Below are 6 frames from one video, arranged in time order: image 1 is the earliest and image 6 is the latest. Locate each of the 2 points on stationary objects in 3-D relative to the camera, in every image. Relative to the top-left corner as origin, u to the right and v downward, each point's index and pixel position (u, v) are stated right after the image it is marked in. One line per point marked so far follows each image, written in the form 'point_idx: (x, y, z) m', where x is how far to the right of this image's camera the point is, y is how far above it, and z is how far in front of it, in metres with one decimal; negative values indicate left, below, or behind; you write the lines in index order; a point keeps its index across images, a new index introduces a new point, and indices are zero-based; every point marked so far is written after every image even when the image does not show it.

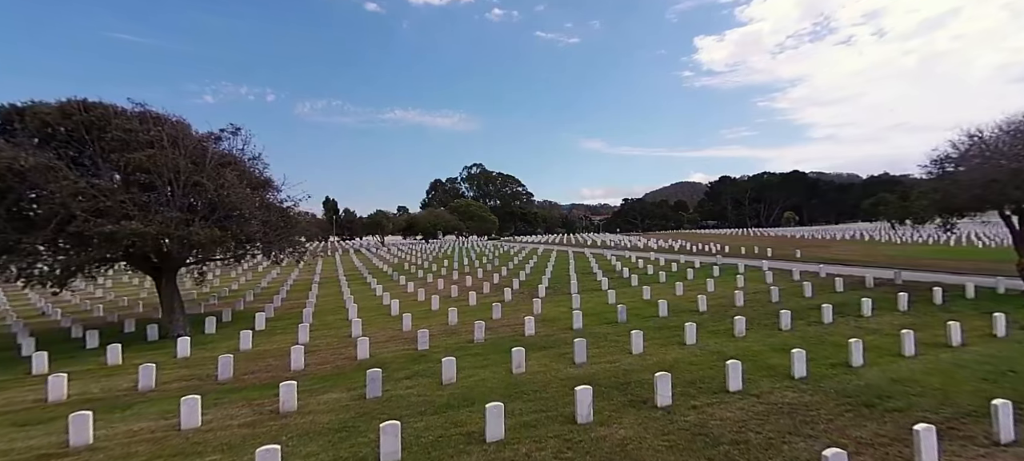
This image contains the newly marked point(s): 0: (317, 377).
0: (-3.5, -2.6, +9.2) m
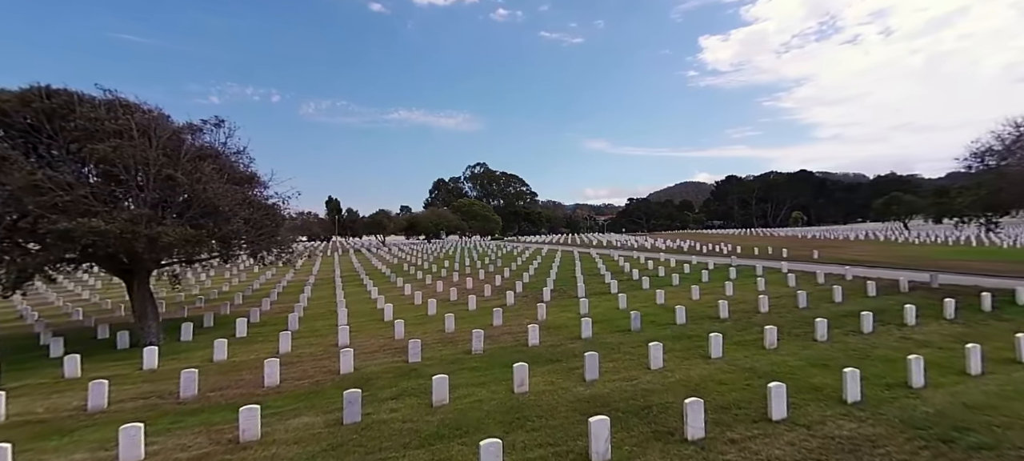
0: (-3.5, -2.6, +8.0) m
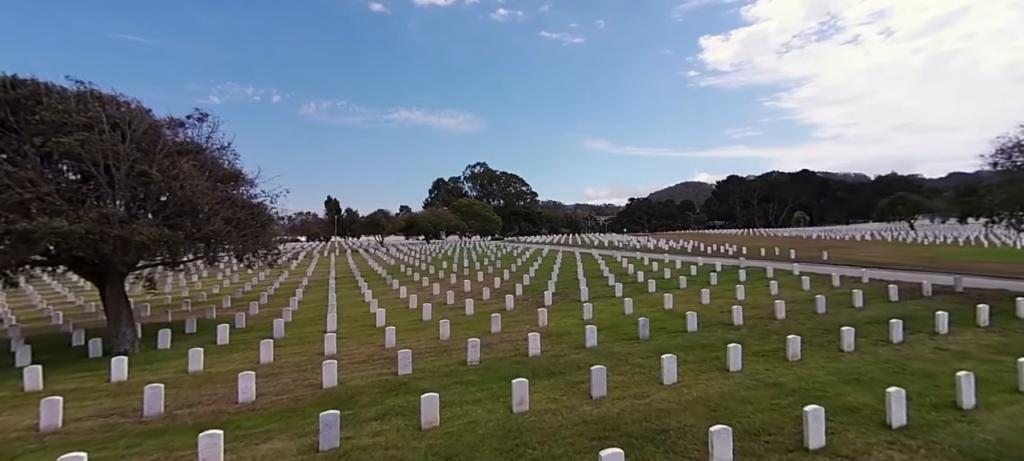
0: (-3.5, -2.6, +7.2) m
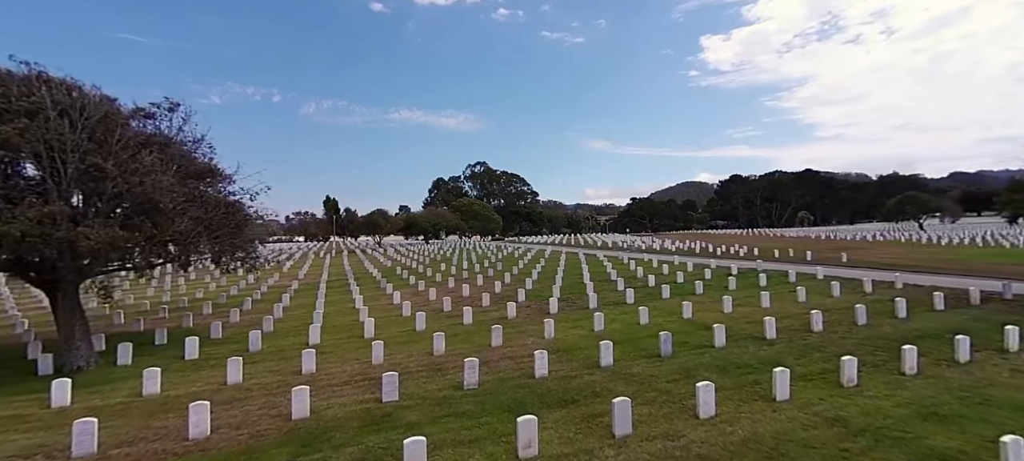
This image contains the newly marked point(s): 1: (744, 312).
0: (-3.5, -2.6, +5.9) m
1: (+5.6, -2.0, +12.3) m
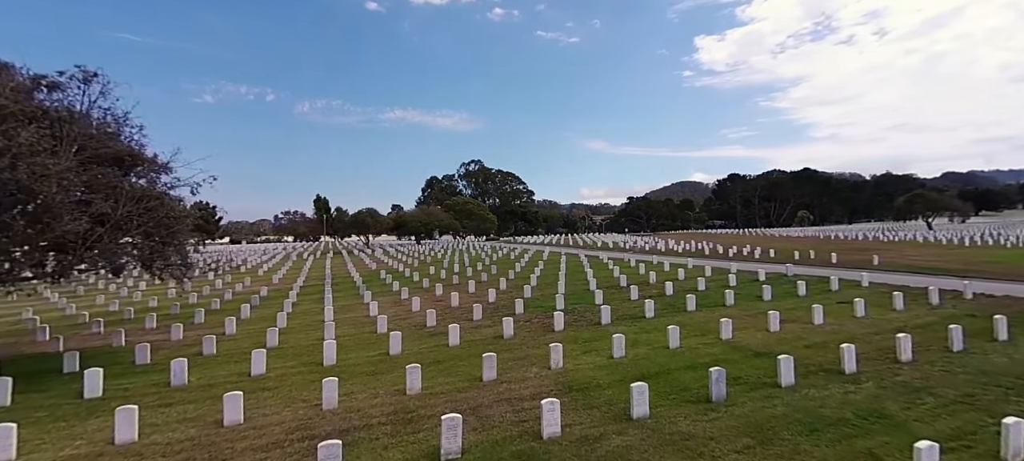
0: (-3.5, -2.6, +3.5) m
1: (+5.5, -2.0, +10.0) m
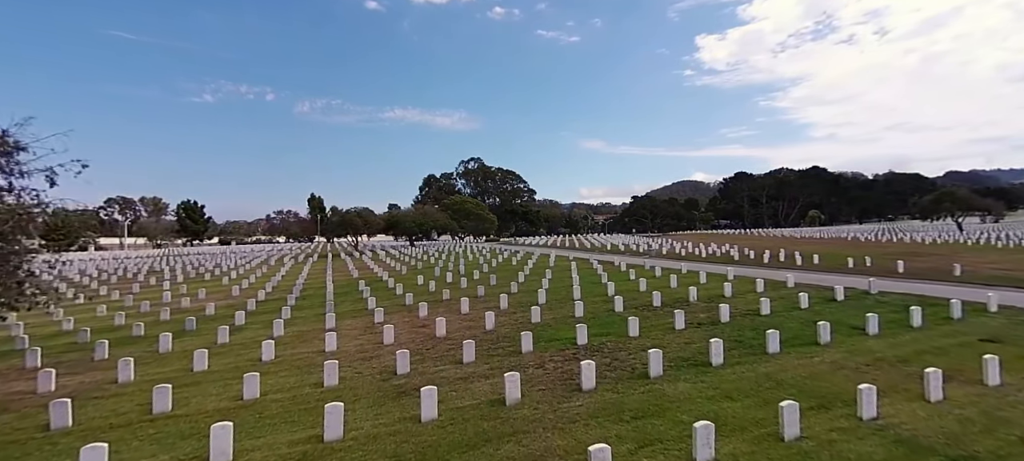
0: (-3.4, -2.7, -0.3) m
1: (+5.6, -2.1, +6.2) m
